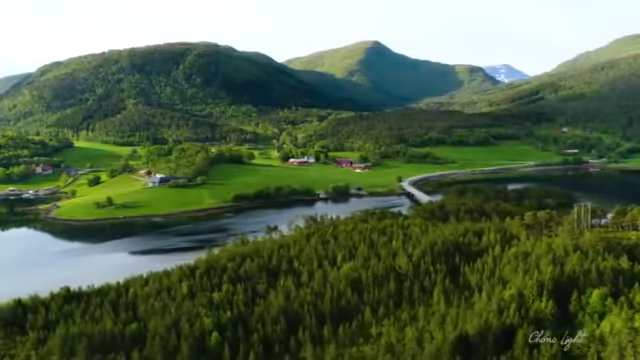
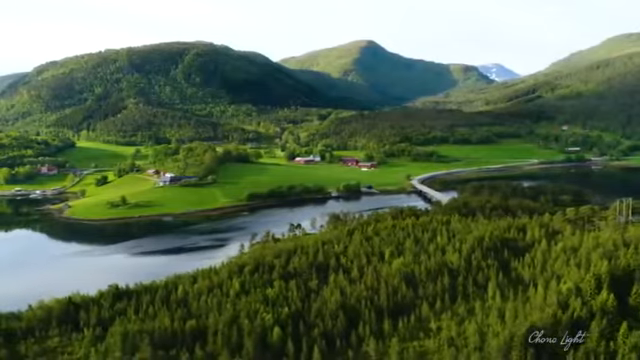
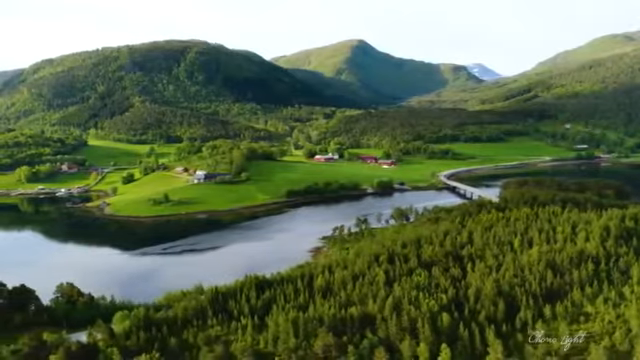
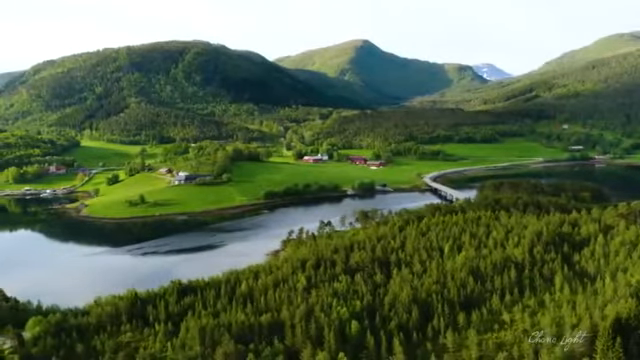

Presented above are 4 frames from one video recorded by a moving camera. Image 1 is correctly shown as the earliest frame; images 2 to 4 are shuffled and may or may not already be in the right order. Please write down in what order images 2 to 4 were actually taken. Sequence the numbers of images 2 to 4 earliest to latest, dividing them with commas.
2, 4, 3
